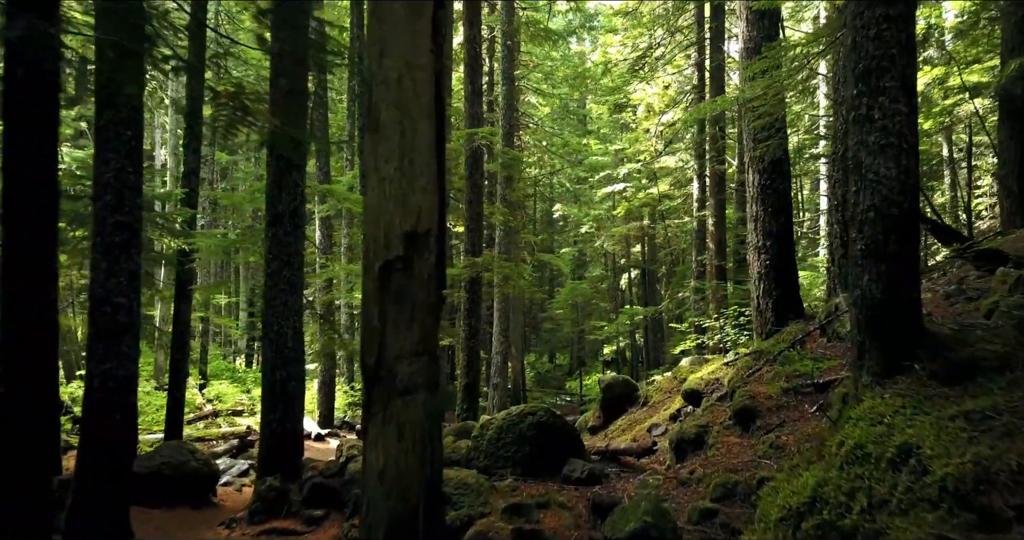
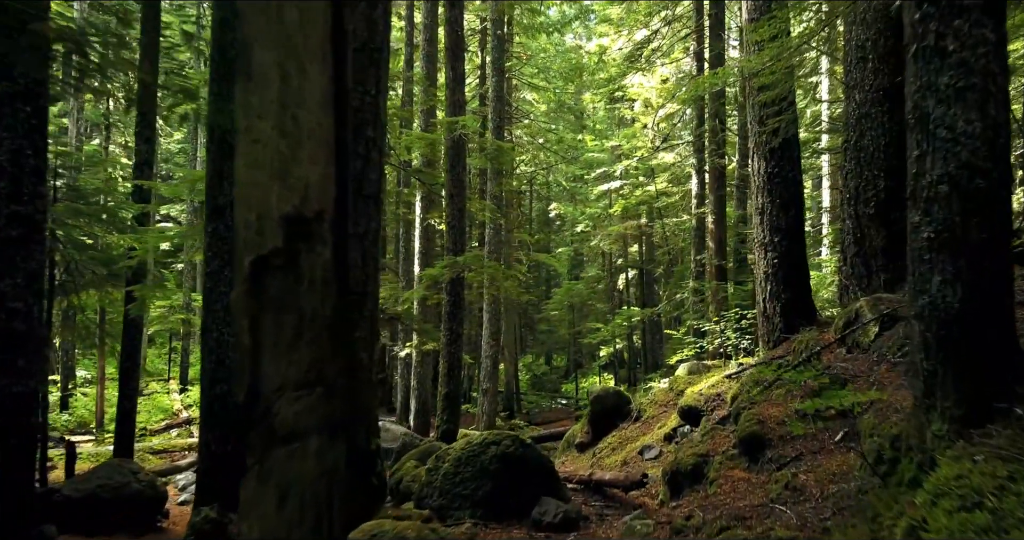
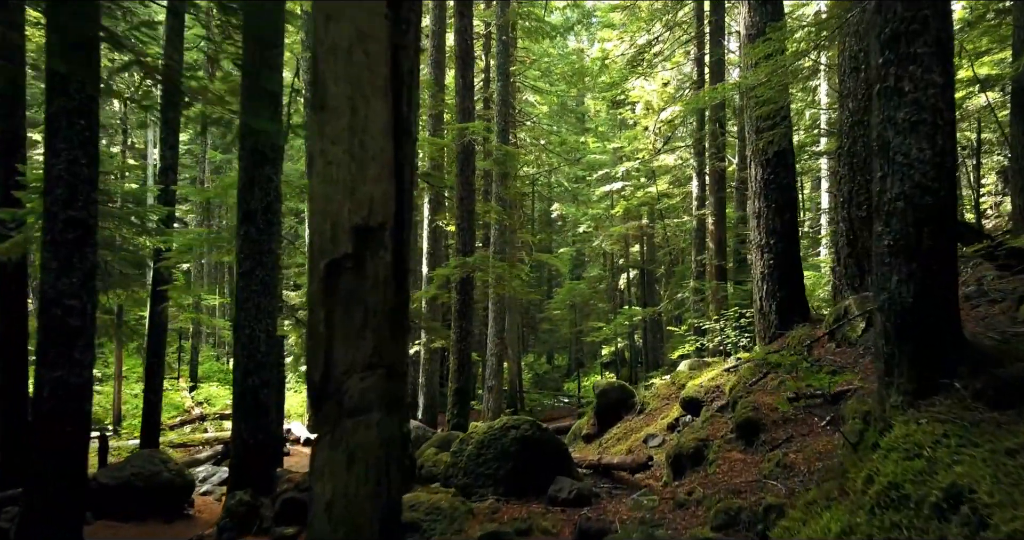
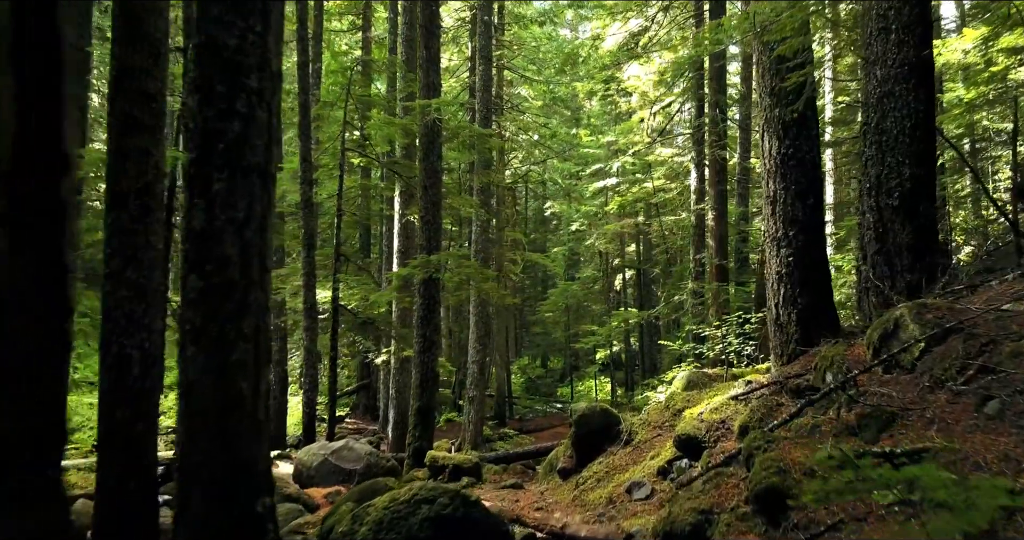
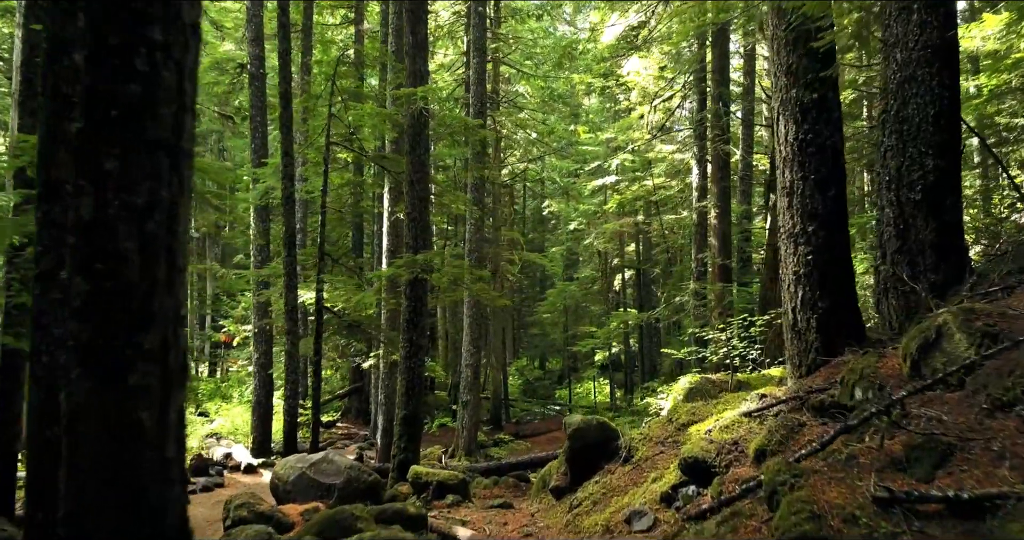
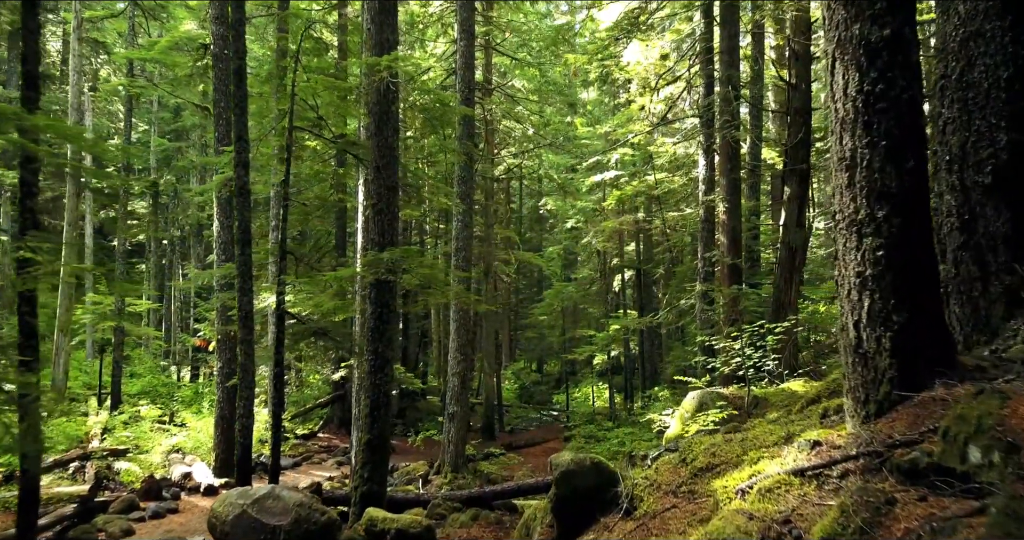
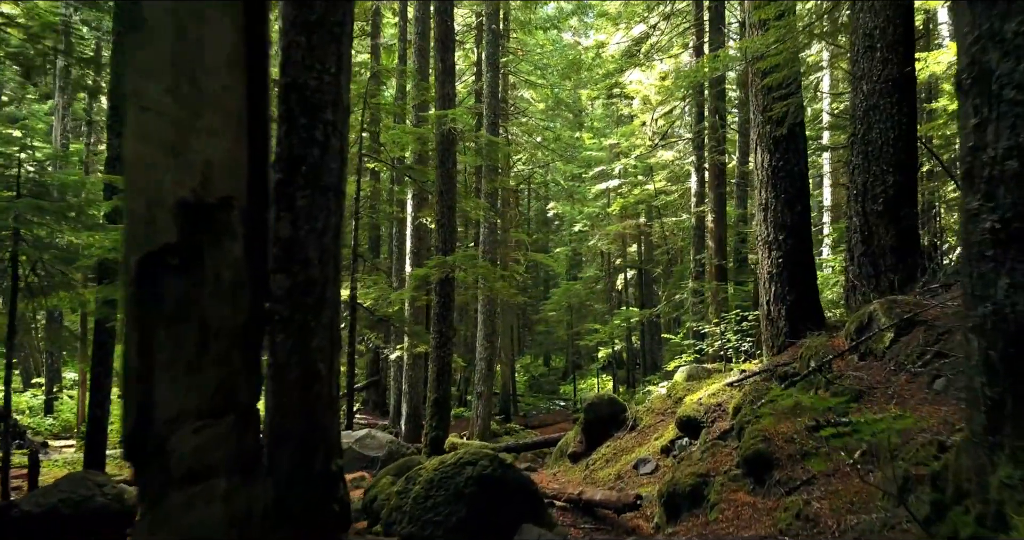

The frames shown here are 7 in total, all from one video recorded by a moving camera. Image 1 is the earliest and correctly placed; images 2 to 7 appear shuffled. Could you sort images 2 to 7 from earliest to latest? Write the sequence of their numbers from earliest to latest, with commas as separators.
3, 2, 7, 4, 5, 6
